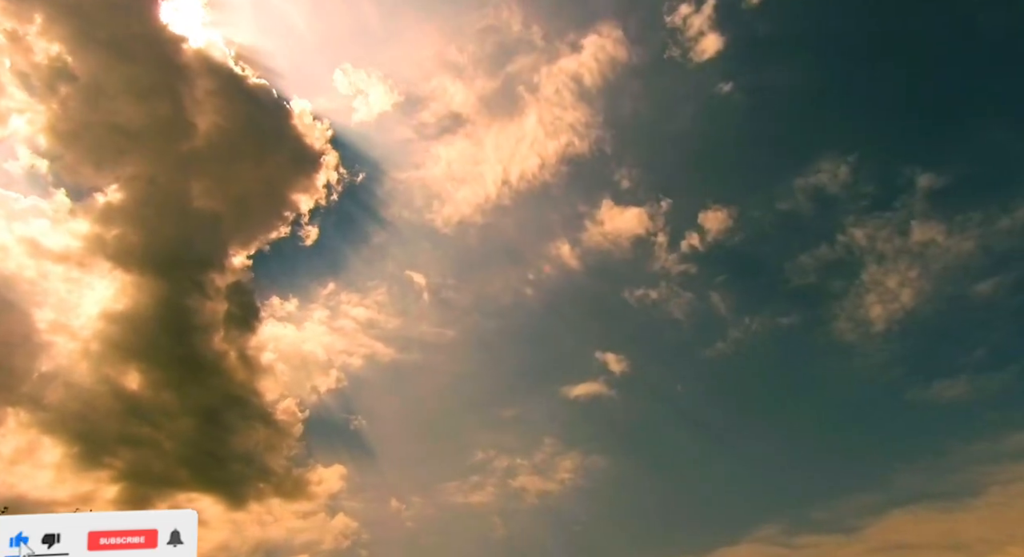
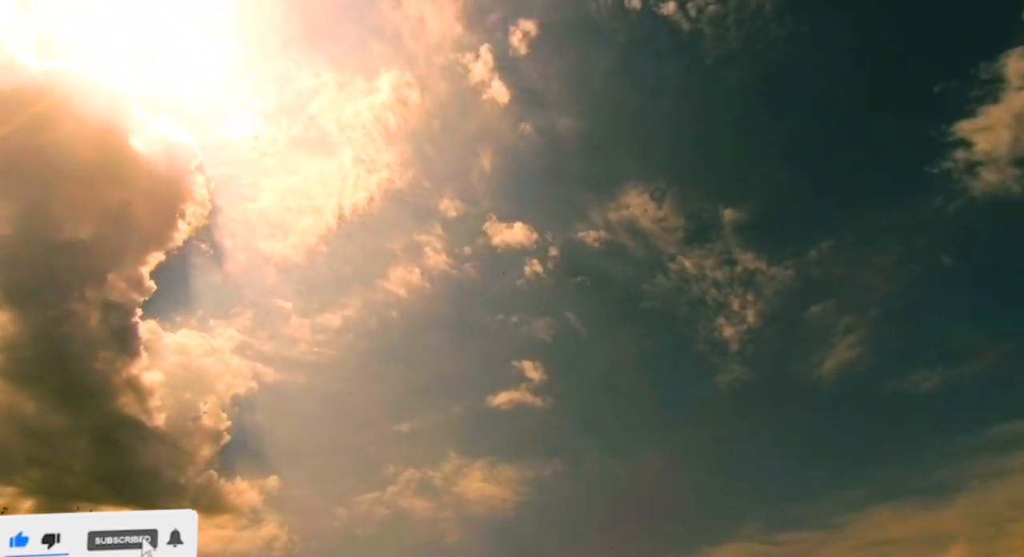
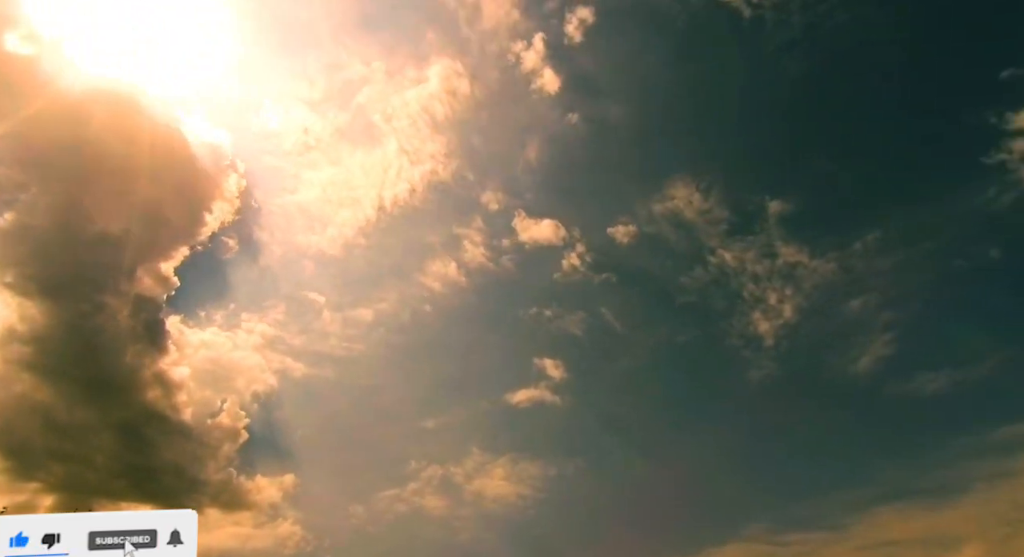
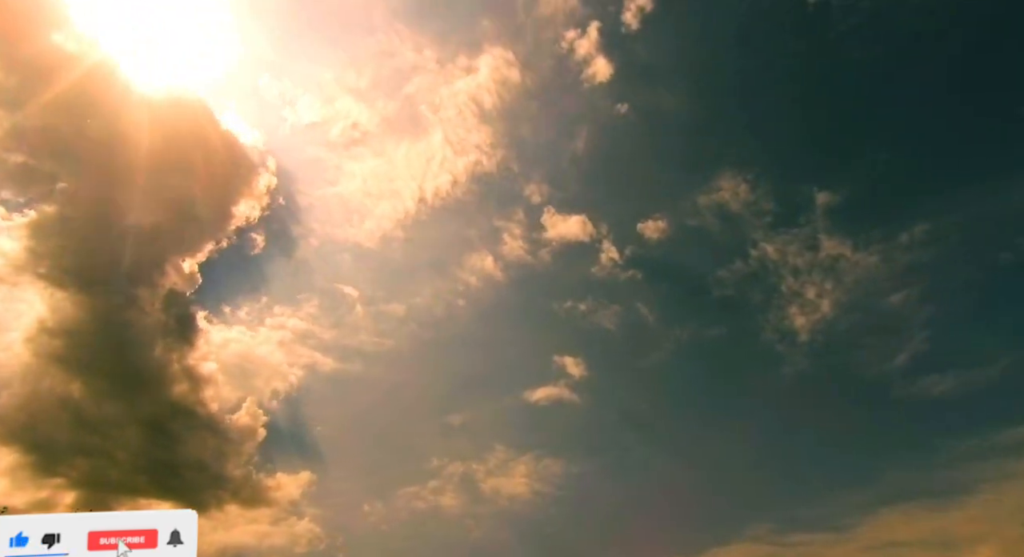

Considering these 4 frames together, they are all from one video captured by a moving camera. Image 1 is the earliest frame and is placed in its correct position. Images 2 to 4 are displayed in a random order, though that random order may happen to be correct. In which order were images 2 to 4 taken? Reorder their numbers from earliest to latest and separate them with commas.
4, 3, 2
